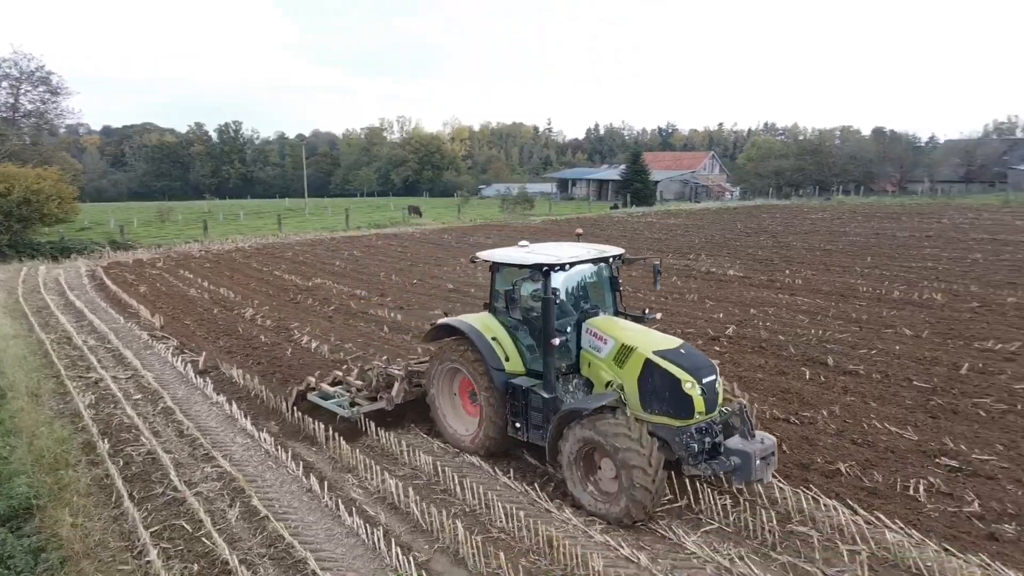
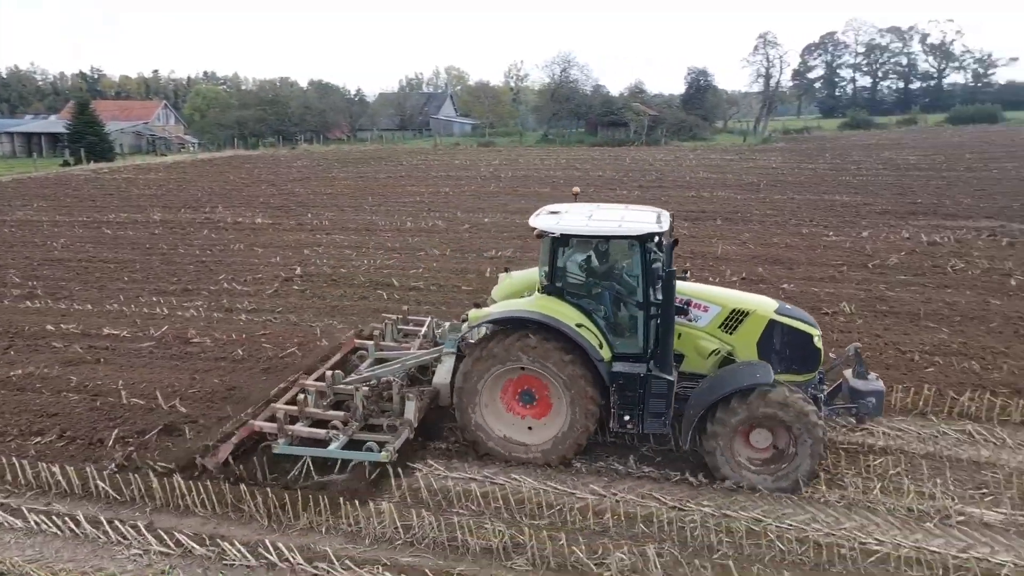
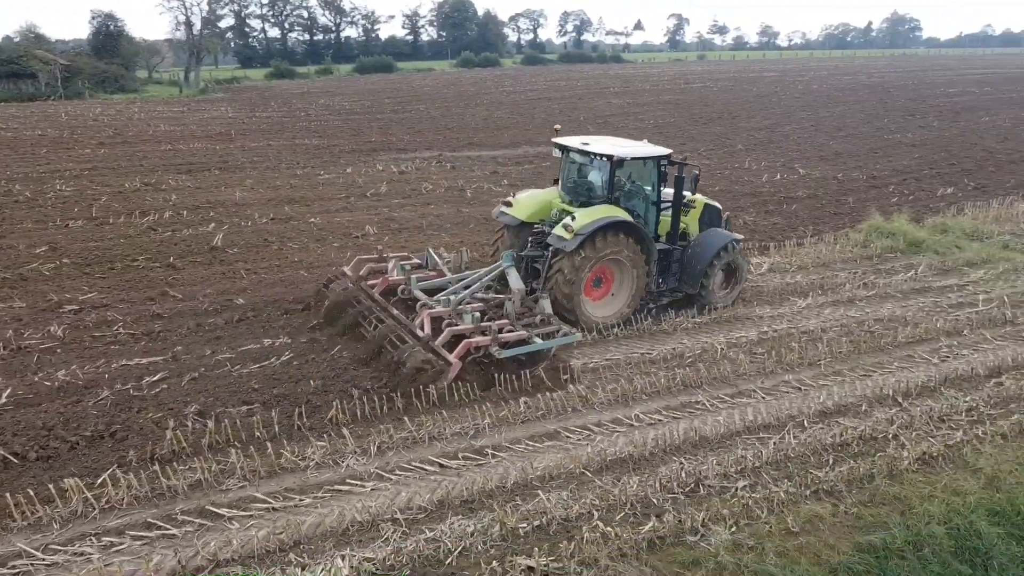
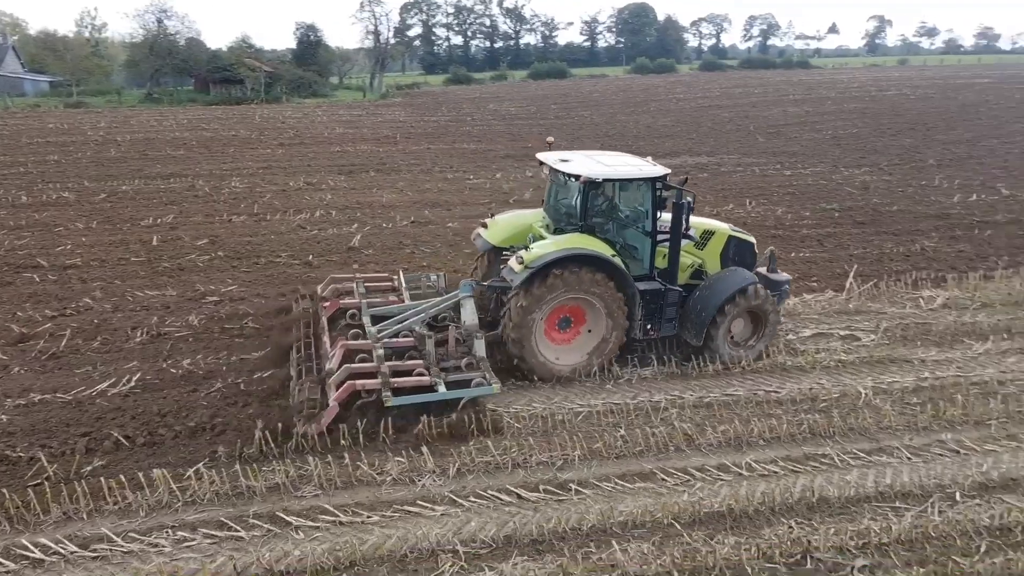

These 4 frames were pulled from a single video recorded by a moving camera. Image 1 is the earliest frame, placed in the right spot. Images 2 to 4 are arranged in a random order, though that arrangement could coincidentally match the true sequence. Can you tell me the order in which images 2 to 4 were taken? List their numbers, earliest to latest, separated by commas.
2, 4, 3
